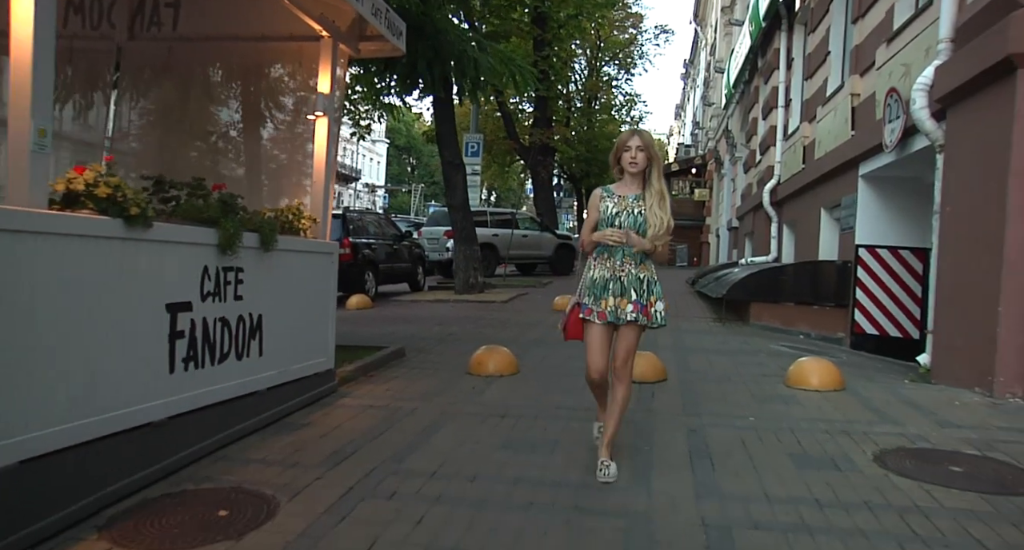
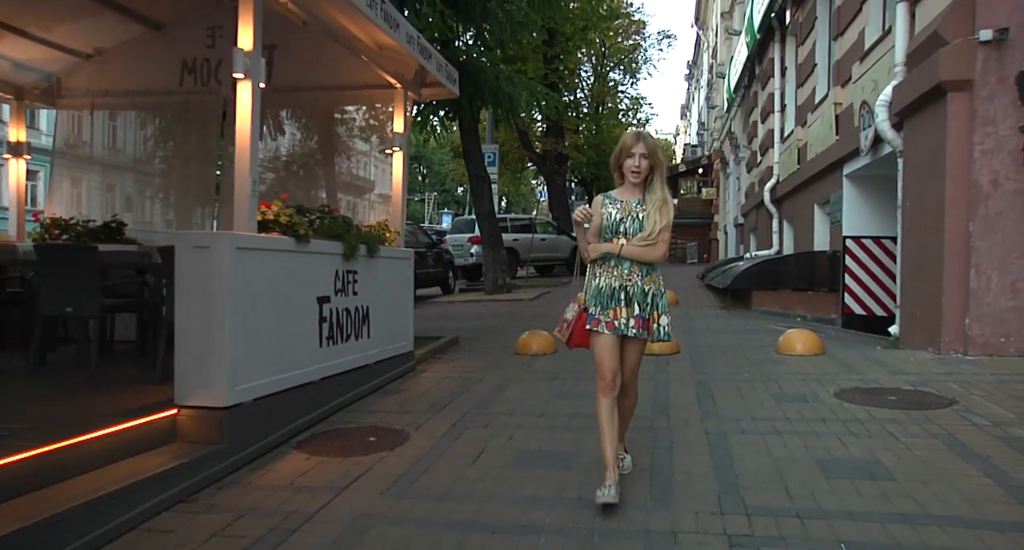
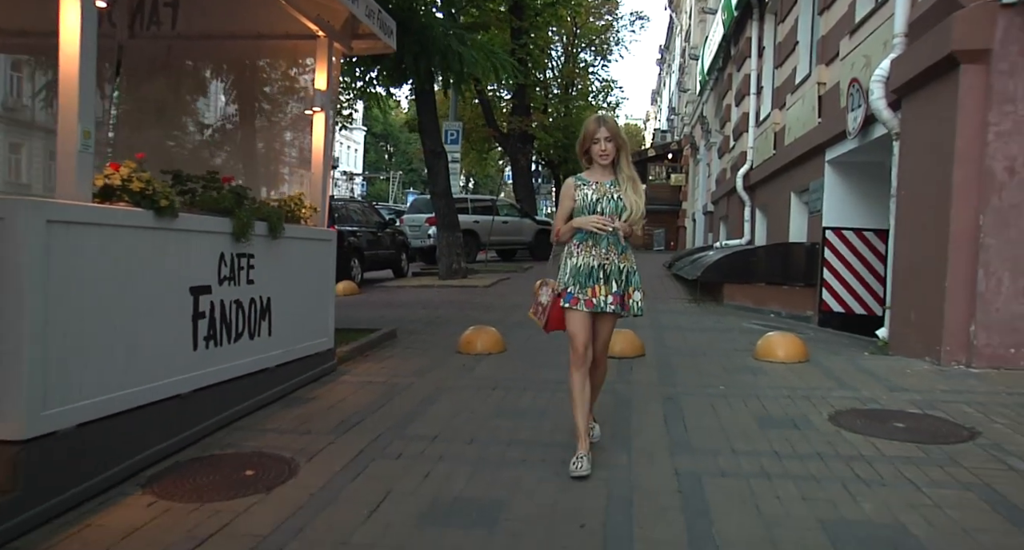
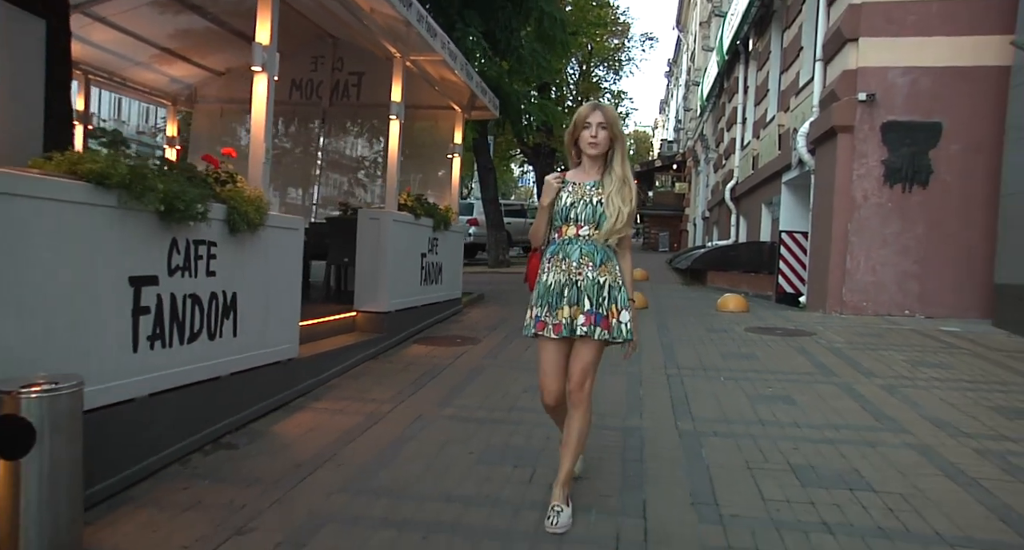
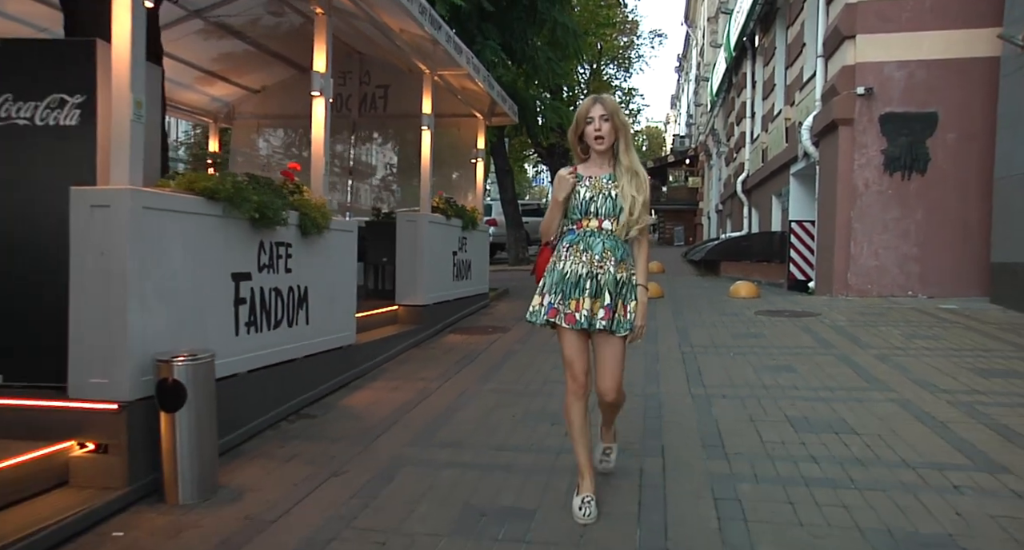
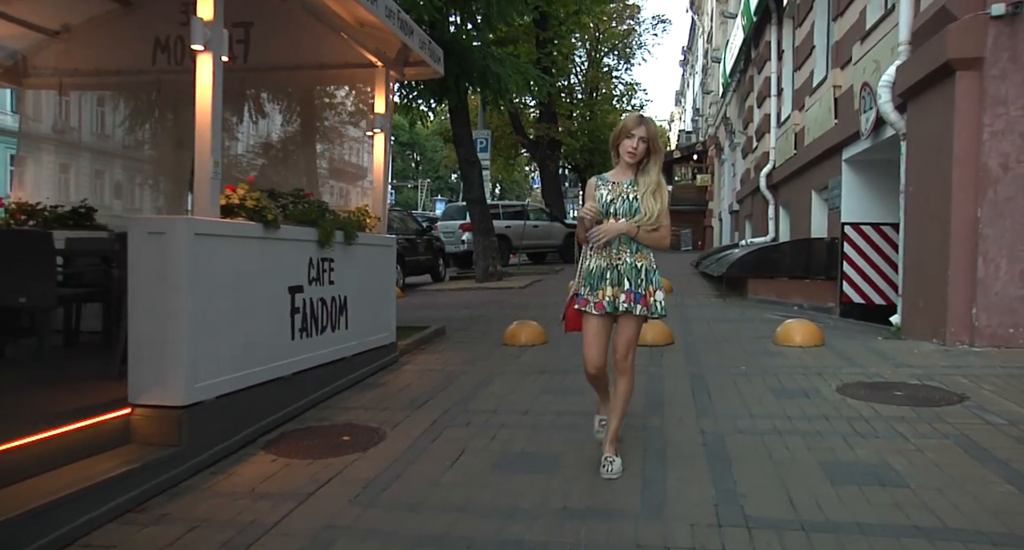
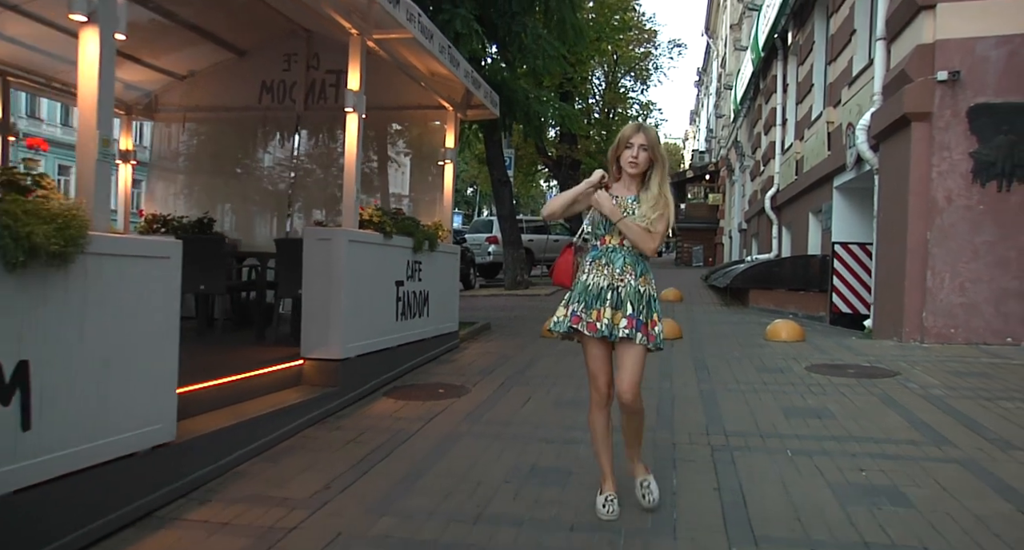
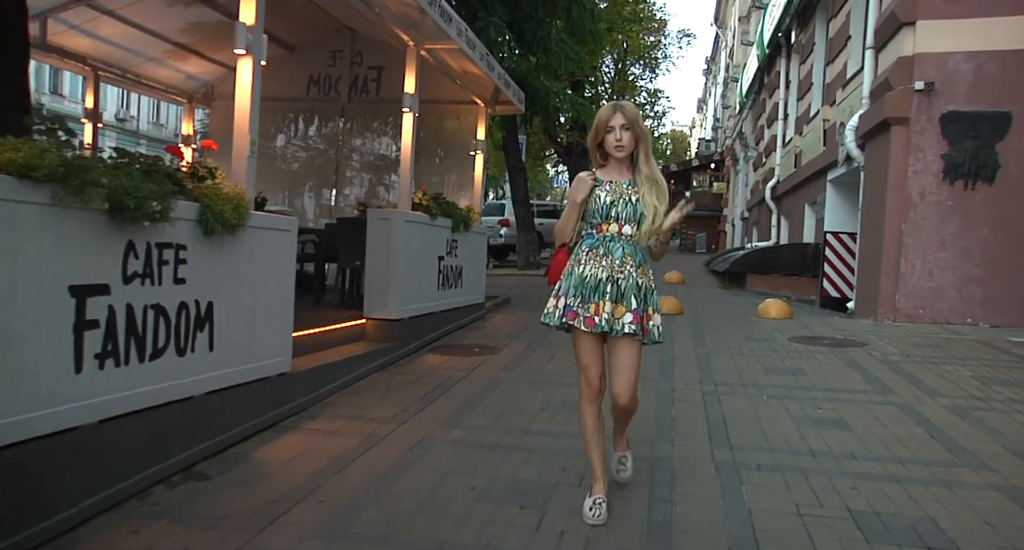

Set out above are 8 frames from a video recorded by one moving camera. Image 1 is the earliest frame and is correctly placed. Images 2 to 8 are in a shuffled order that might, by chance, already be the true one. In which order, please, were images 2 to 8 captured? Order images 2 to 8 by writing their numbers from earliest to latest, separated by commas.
3, 6, 2, 7, 8, 4, 5
